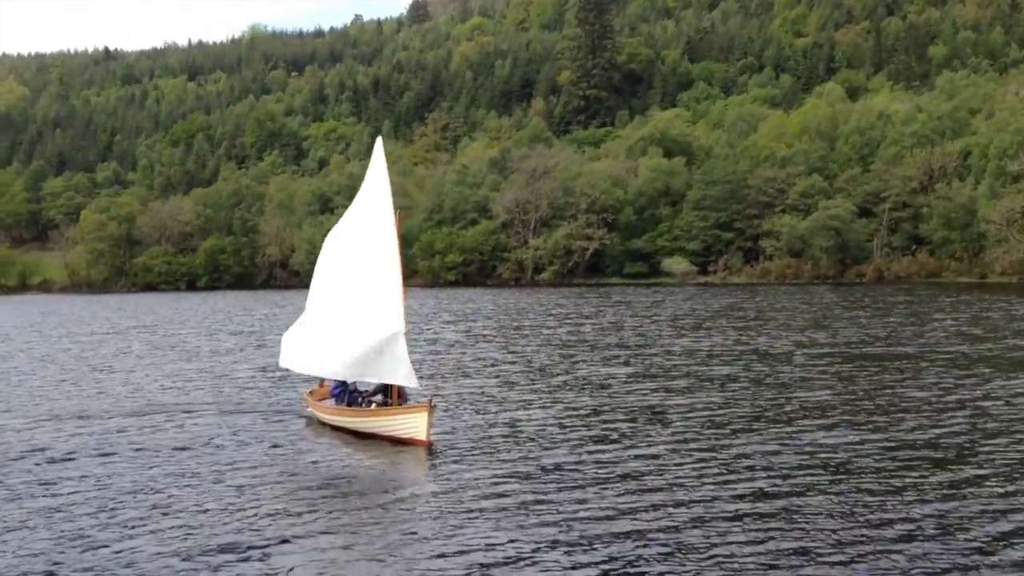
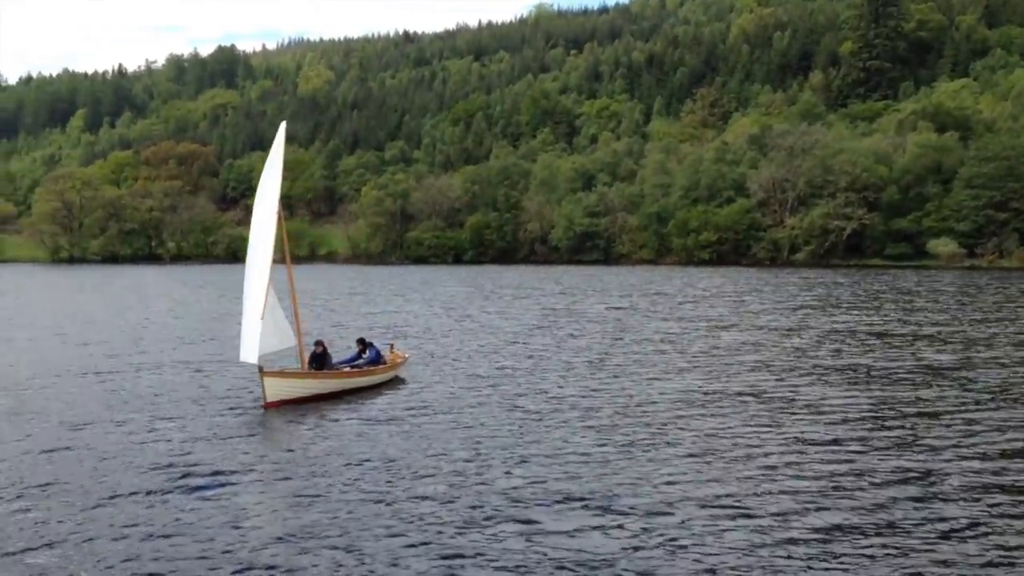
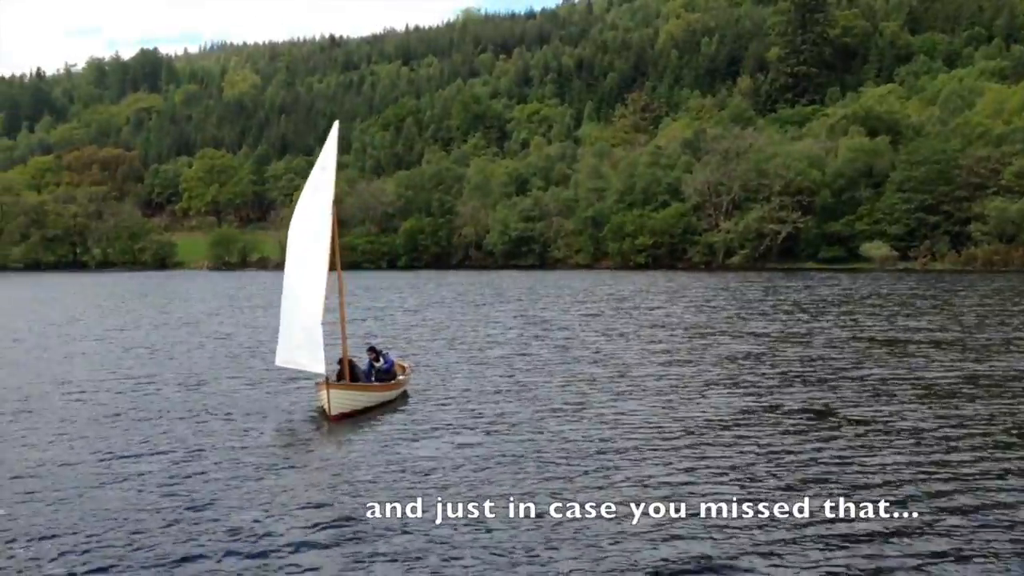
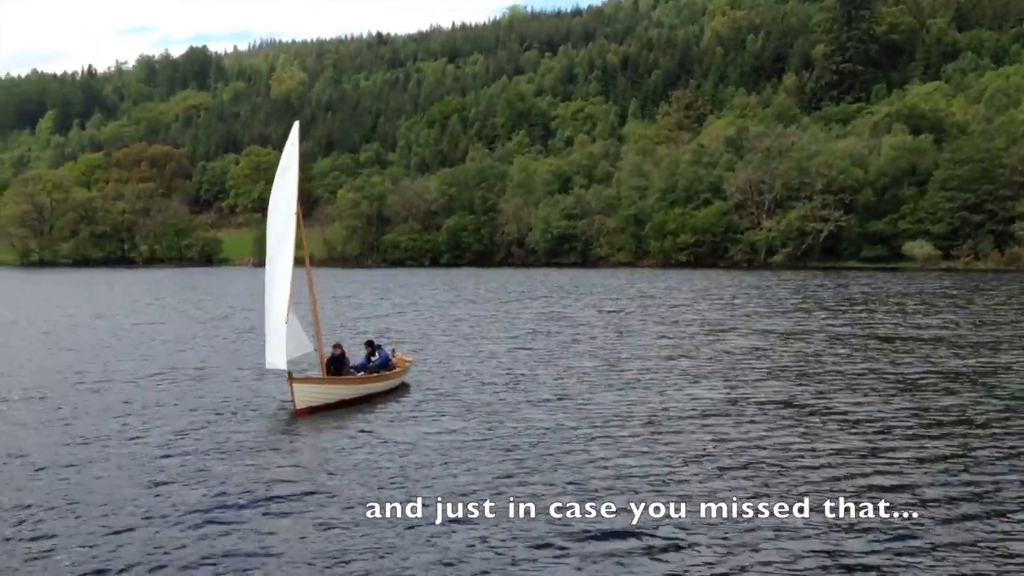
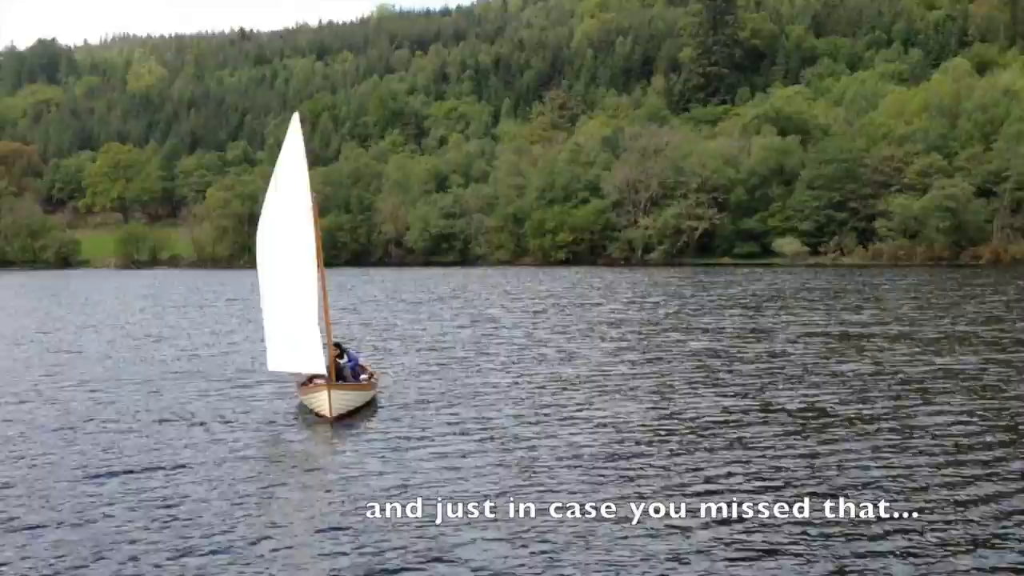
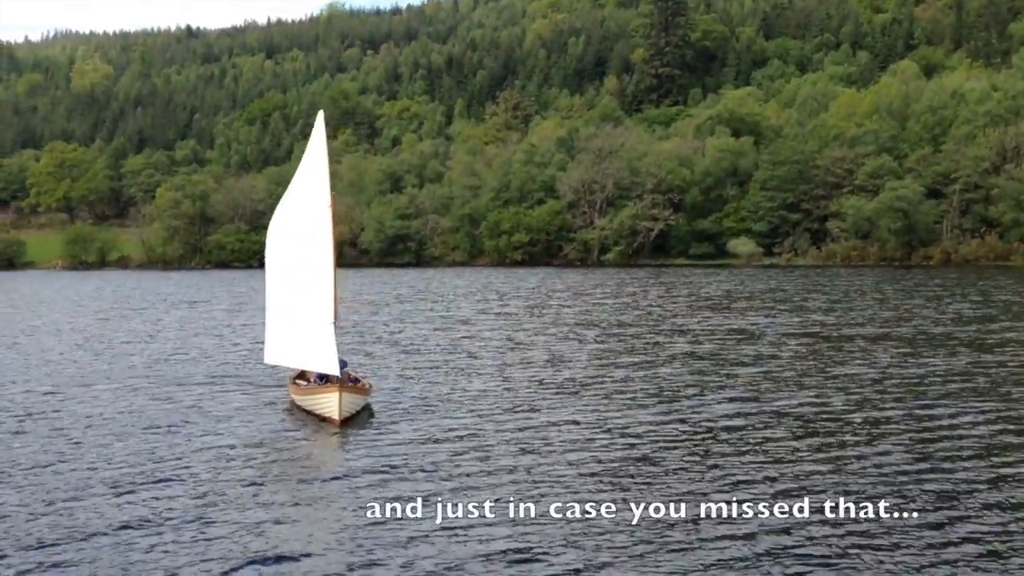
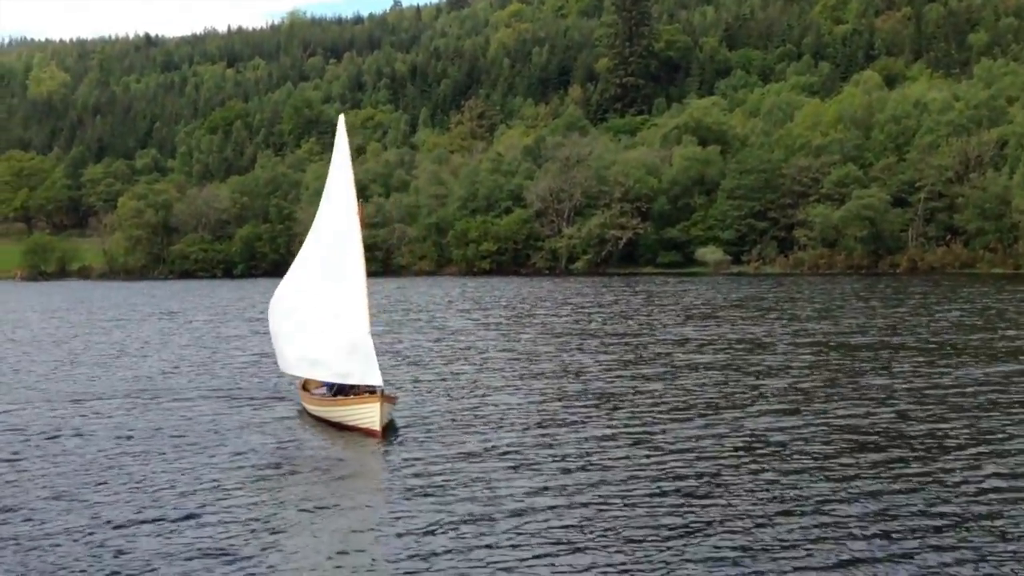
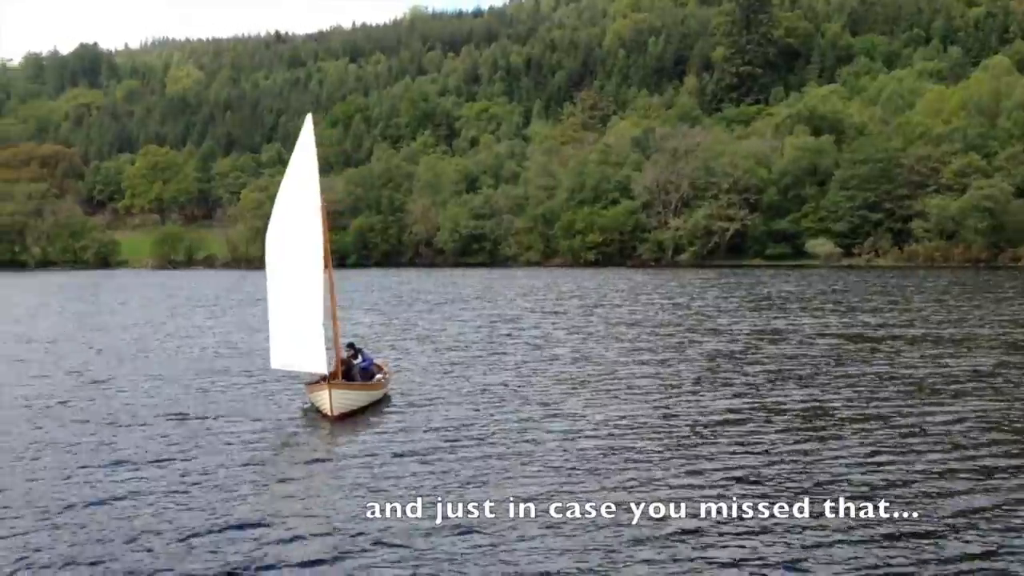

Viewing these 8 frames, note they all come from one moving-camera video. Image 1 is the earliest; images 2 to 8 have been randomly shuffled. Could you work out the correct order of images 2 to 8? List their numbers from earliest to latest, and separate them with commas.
7, 6, 5, 8, 3, 4, 2
